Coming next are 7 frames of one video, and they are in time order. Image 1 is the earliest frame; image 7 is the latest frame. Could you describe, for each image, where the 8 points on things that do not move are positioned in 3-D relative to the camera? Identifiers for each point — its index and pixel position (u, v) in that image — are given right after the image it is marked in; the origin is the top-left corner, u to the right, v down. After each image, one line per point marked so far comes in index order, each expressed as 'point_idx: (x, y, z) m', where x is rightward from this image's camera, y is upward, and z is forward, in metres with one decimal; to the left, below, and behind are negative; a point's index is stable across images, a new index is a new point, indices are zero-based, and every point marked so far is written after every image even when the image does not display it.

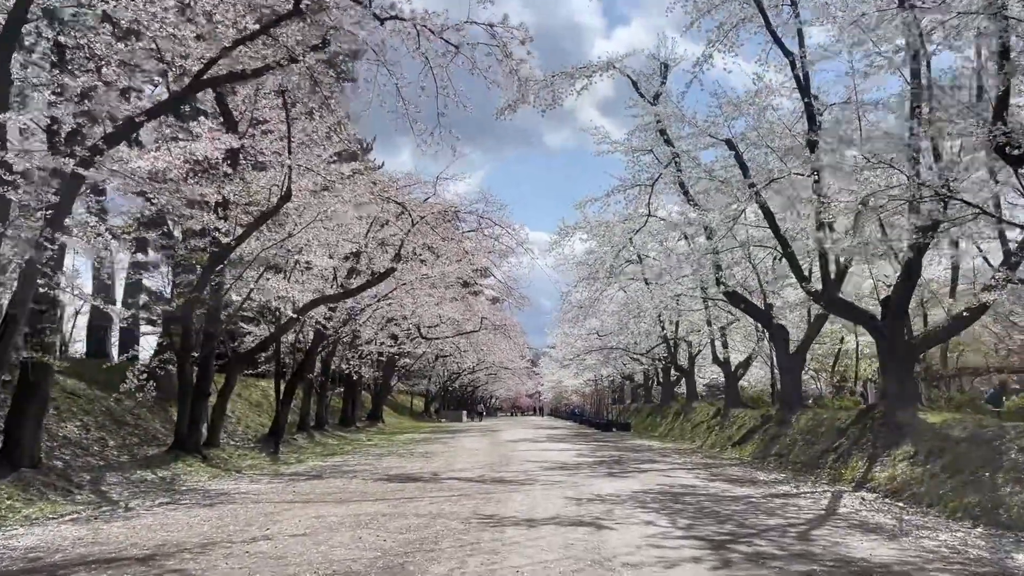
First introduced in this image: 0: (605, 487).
0: (+1.4, -2.9, +12.1) m
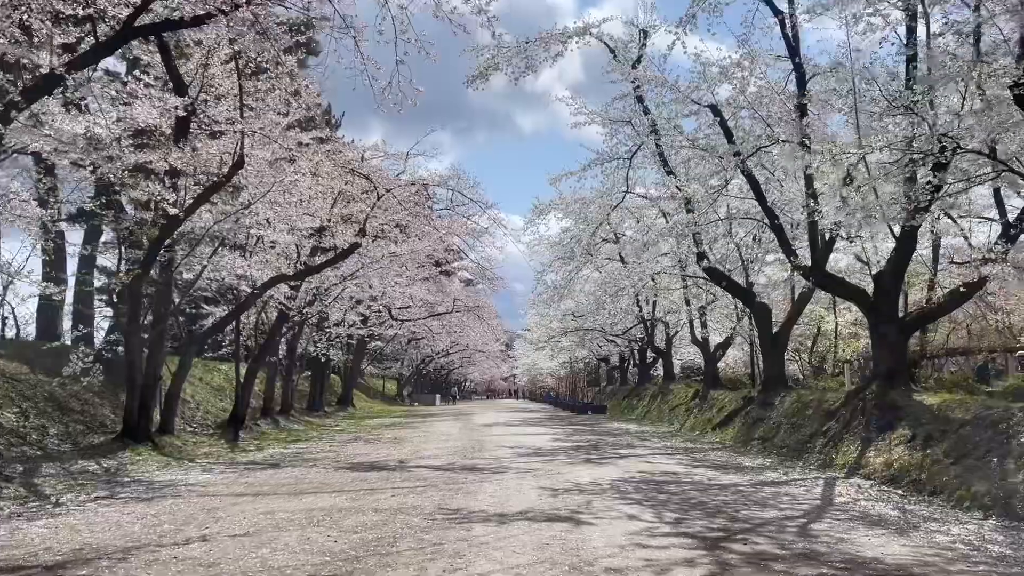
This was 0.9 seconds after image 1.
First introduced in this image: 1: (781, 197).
0: (+1.0, -2.5, +11.3) m
1: (+4.6, +1.6, +14.4) m
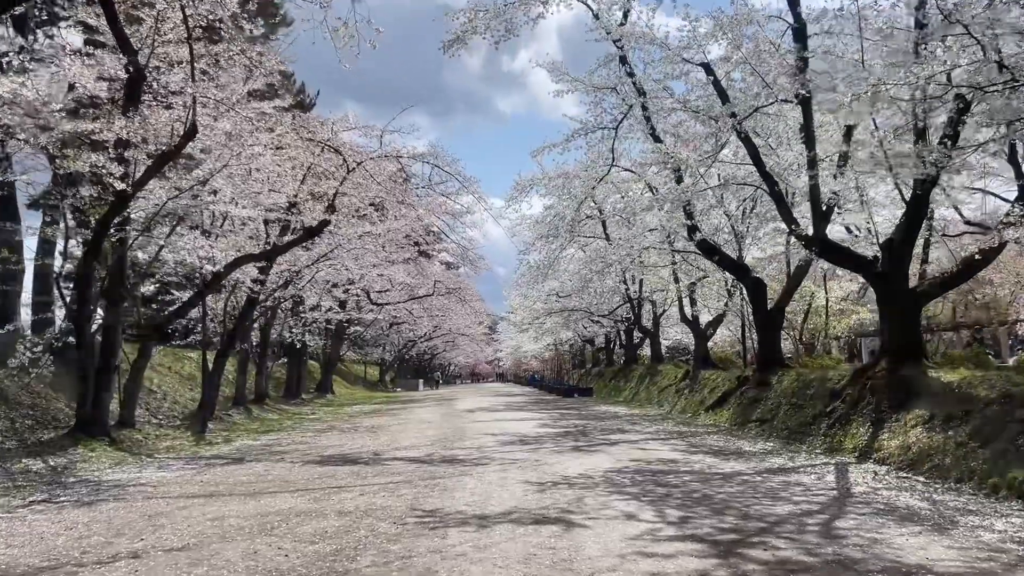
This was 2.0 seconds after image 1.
0: (+0.8, -2.2, +10.3) m
1: (+4.3, +2.0, +13.4) m
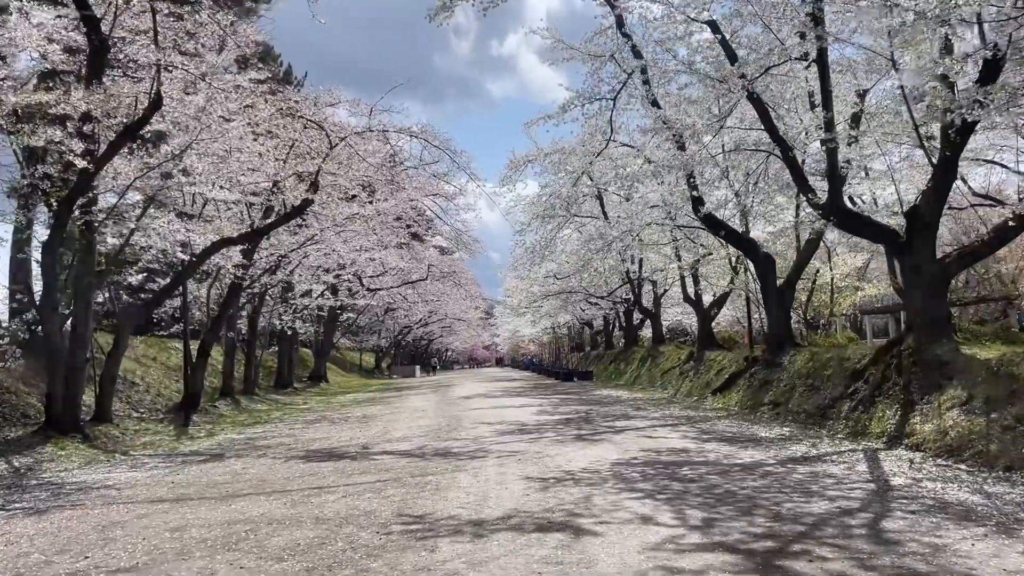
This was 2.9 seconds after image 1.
0: (+0.7, -1.9, +9.4) m
1: (+4.2, +2.4, +12.5) m
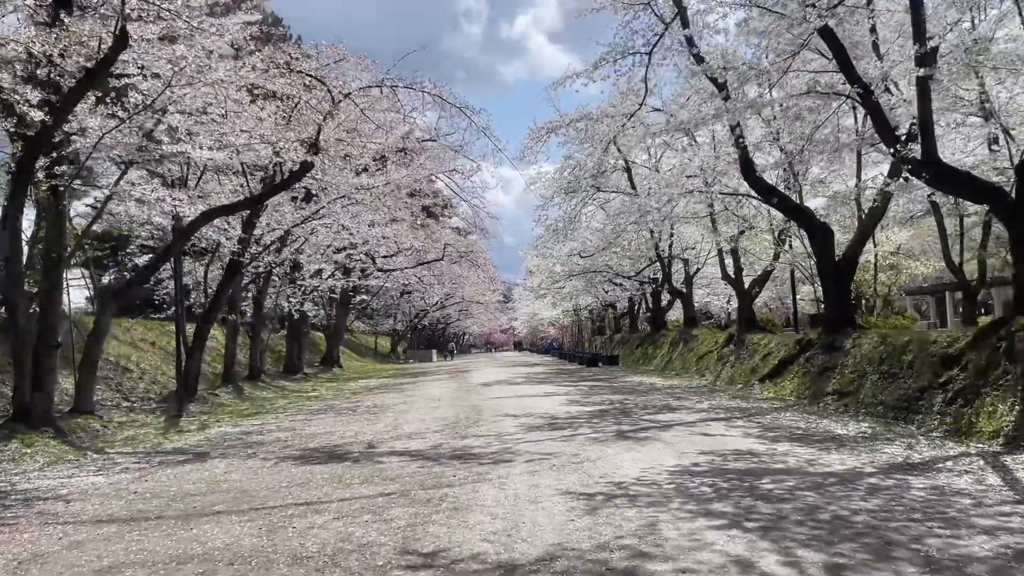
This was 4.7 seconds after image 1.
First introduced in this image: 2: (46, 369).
0: (+1.1, -1.6, +7.7) m
1: (+4.5, +2.8, +10.6) m
2: (-6.9, -1.2, +12.3) m
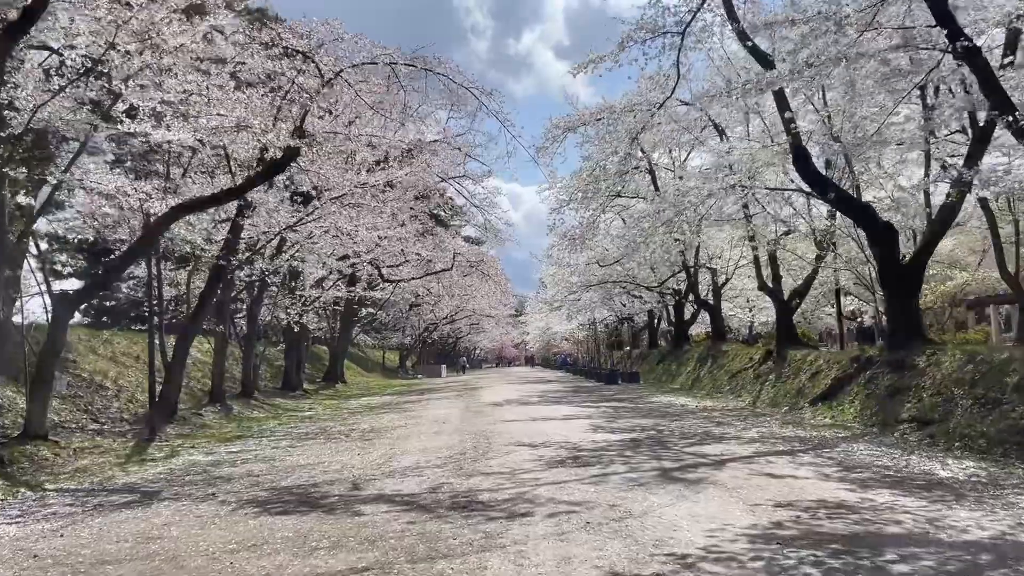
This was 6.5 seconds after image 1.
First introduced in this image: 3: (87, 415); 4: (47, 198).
0: (+1.2, -1.6, +5.7) m
1: (+4.7, +2.7, +8.6) m
2: (-6.7, -1.2, +10.4) m
3: (-7.8, -2.3, +15.3) m
4: (-6.1, +1.2, +11.0) m
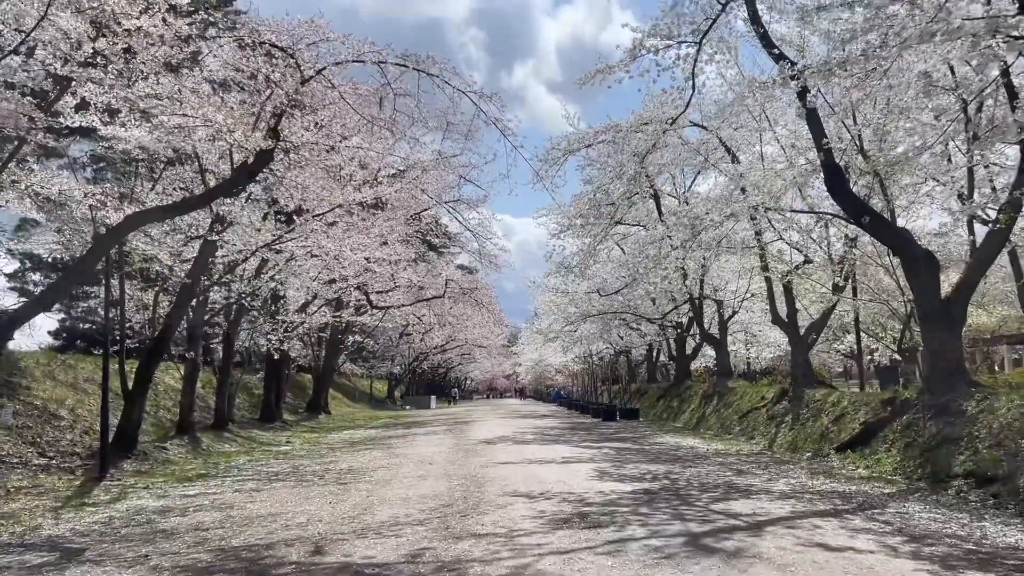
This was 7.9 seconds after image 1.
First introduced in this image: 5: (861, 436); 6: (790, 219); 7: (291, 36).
0: (+1.2, -1.8, +4.3) m
1: (+4.8, +2.4, +7.4) m
2: (-6.7, -1.4, +9.0) m
3: (-7.9, -2.6, +13.8) m
4: (-6.1, +1.0, +9.6) m
5: (+5.2, -2.2, +12.5) m
6: (+5.1, +1.2, +15.3) m
7: (-3.2, +3.6, +11.9) m
